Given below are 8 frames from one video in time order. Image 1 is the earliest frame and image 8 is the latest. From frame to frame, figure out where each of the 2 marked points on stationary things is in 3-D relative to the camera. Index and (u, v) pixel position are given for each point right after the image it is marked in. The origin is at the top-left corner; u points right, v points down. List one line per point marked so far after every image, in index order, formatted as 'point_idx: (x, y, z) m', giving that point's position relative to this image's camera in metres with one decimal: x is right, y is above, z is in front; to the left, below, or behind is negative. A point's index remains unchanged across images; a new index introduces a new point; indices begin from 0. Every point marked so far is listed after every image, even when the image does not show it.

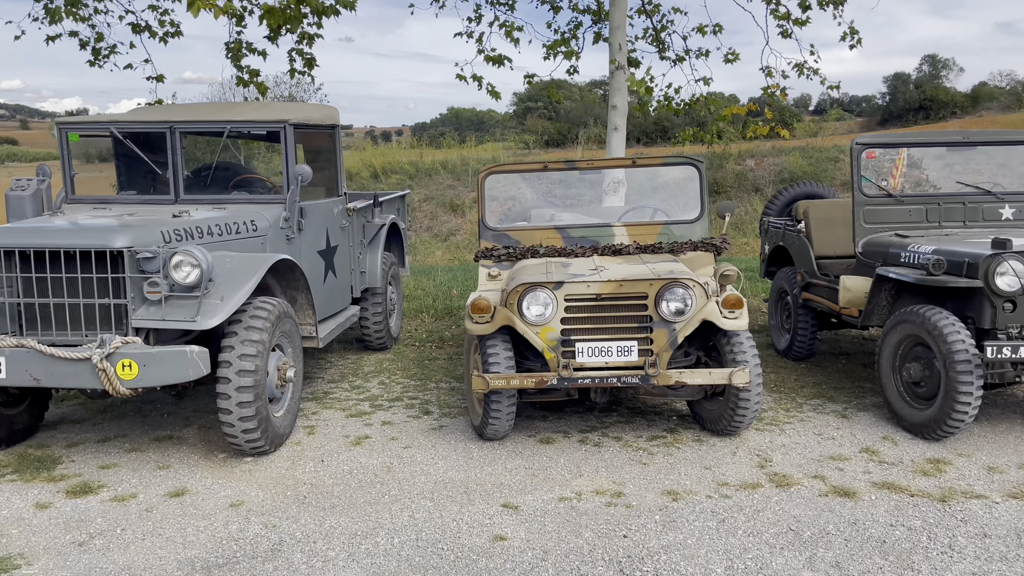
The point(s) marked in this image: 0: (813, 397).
0: (+2.2, -0.8, +5.8) m
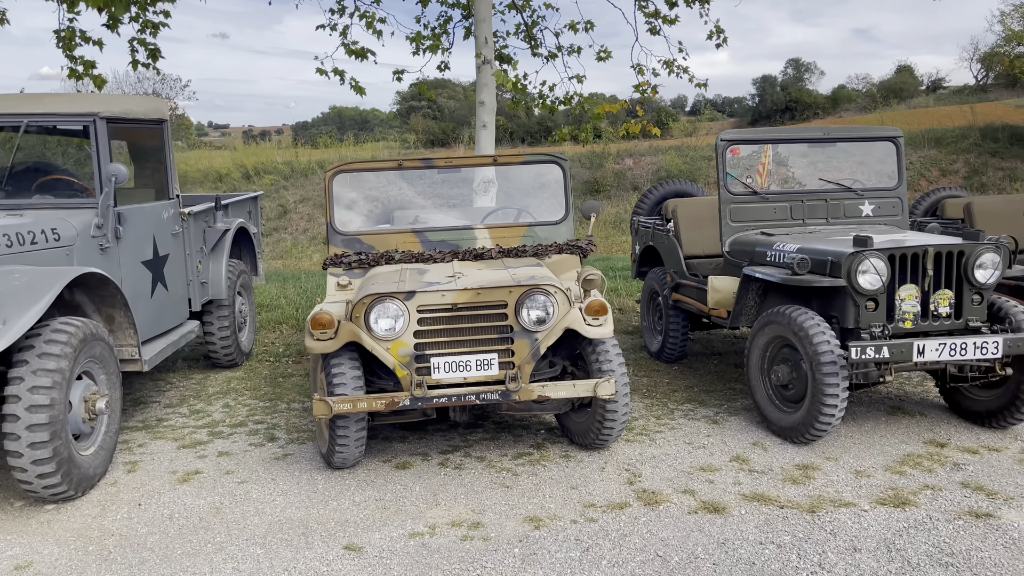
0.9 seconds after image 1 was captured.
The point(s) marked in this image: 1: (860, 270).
0: (+1.2, -0.8, +5.6) m
1: (+1.9, +0.1, +4.4) m
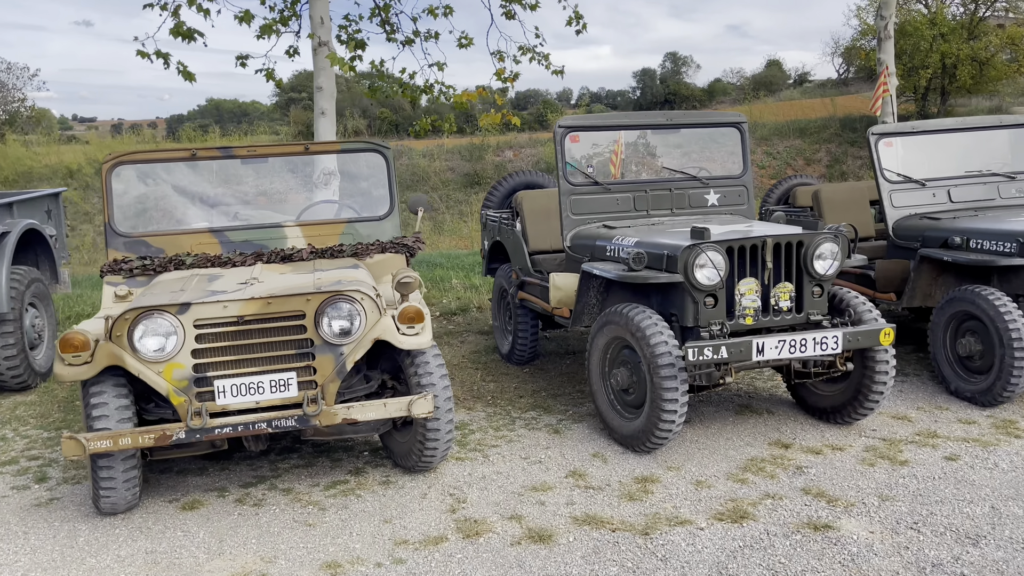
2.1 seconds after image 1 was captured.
0: (+0.1, -0.8, +5.2) m
1: (+1.0, +0.1, +4.1) m
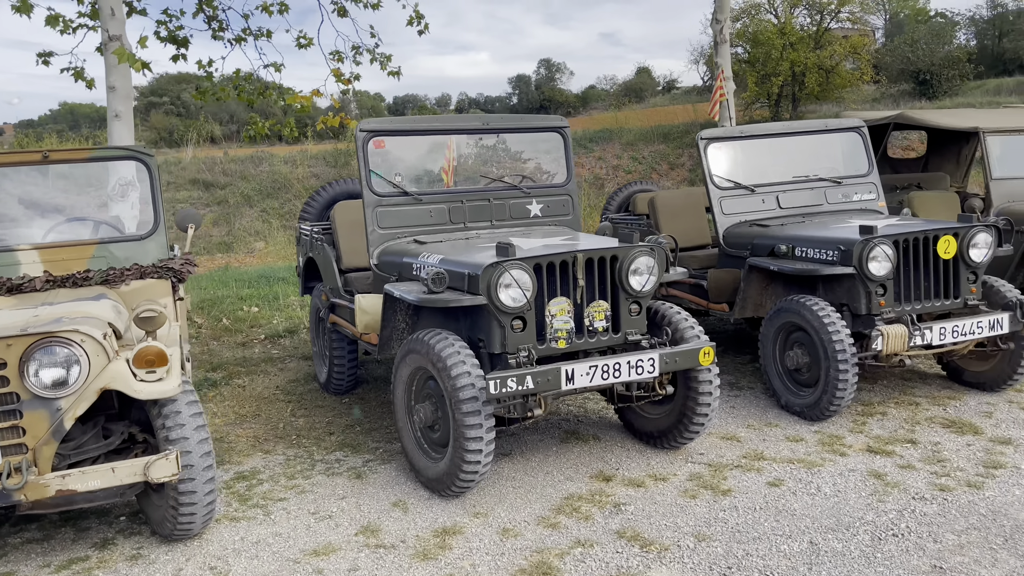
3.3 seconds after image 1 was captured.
0: (-1.0, -0.9, +4.6) m
1: (0.0, 0.0, +3.7) m
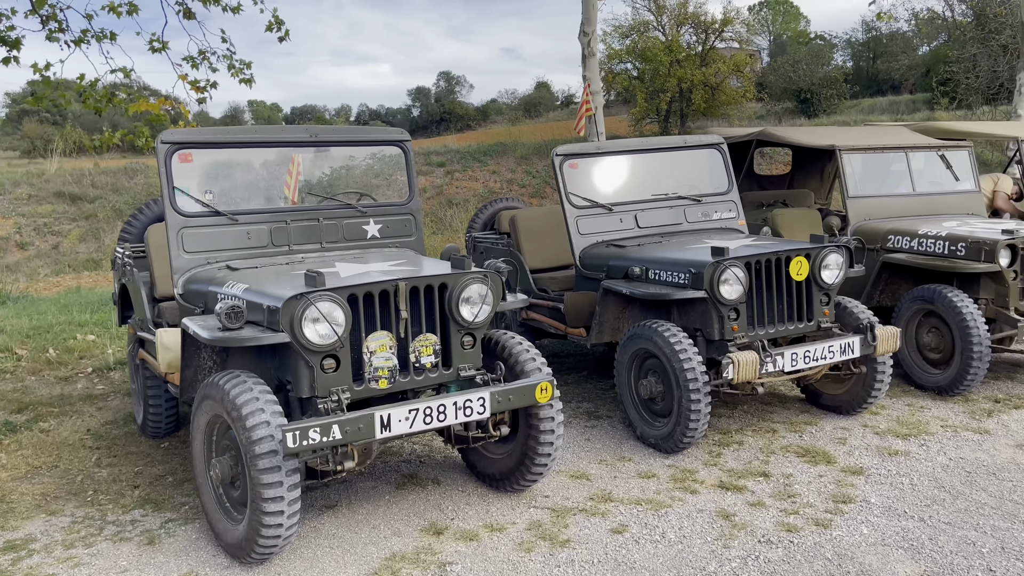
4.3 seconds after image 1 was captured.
0: (-1.9, -1.1, +4.0) m
1: (-0.8, -0.1, +3.2) m
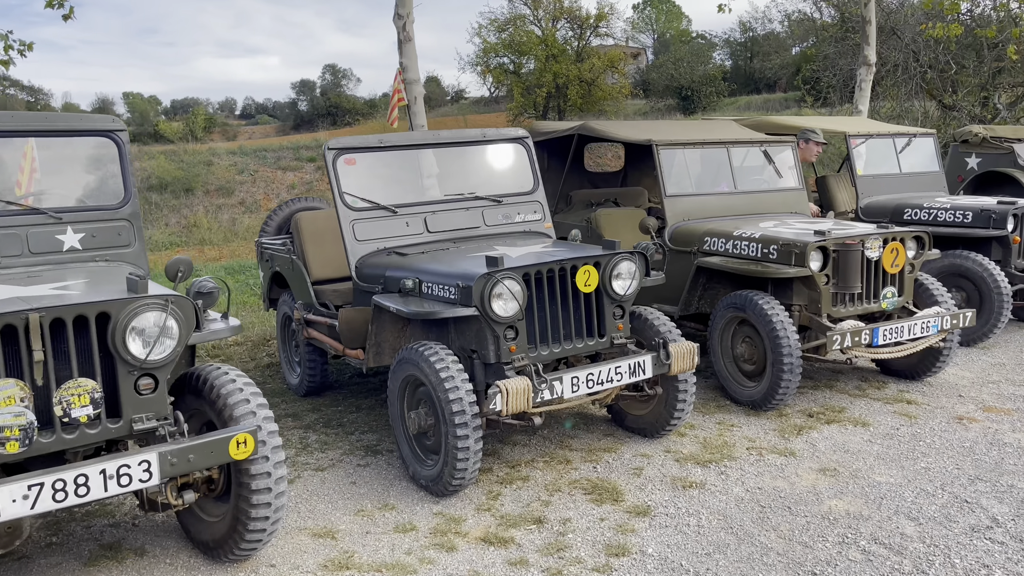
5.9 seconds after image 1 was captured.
0: (-3.0, -1.2, +3.1) m
1: (-1.9, -0.2, +2.4) m
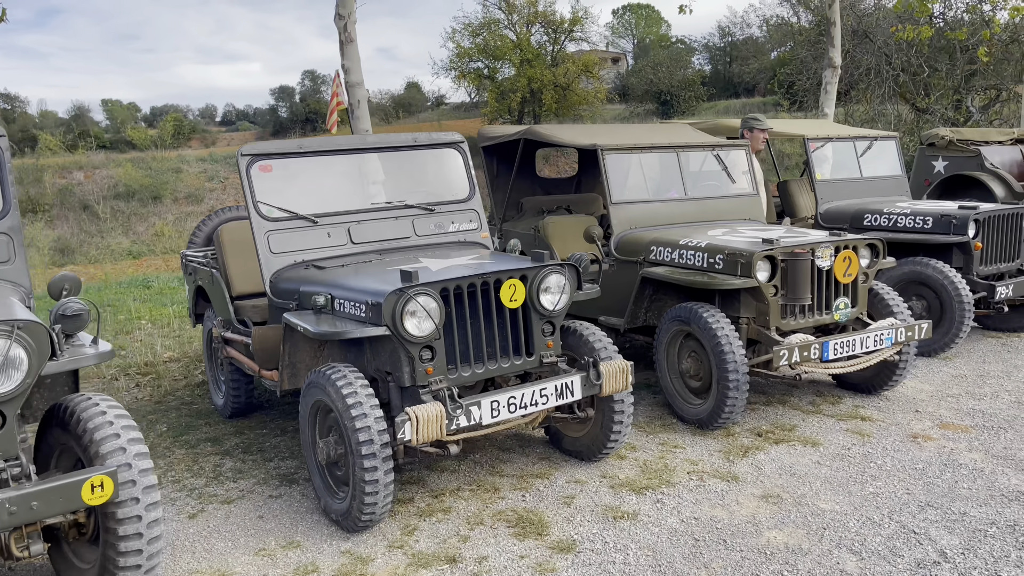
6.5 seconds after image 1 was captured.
0: (-3.4, -1.3, +2.7) m
1: (-2.2, -0.3, +2.1) m
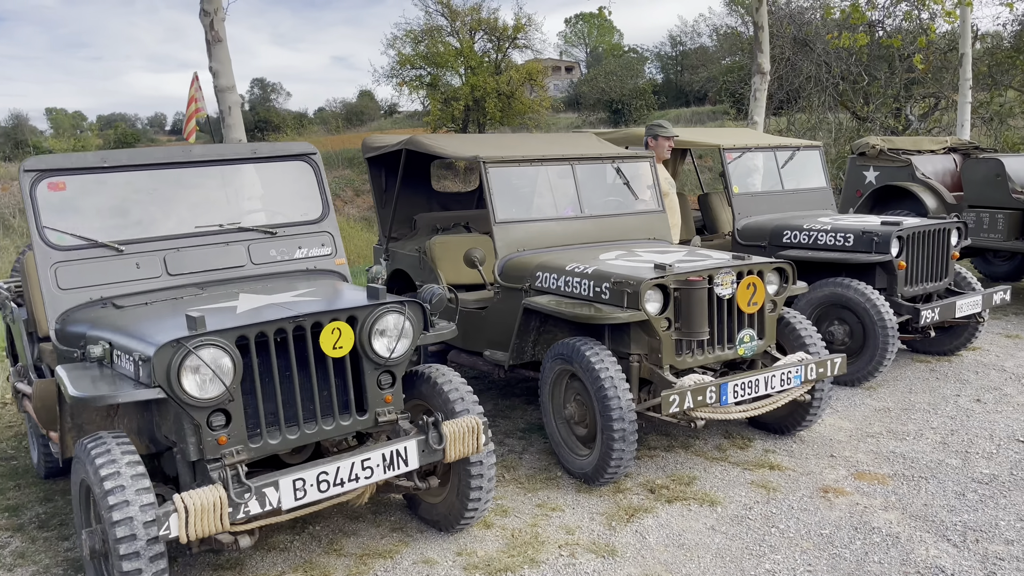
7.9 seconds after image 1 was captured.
0: (-4.0, -1.5, +1.8) m
1: (-2.8, -0.5, +1.3) m
